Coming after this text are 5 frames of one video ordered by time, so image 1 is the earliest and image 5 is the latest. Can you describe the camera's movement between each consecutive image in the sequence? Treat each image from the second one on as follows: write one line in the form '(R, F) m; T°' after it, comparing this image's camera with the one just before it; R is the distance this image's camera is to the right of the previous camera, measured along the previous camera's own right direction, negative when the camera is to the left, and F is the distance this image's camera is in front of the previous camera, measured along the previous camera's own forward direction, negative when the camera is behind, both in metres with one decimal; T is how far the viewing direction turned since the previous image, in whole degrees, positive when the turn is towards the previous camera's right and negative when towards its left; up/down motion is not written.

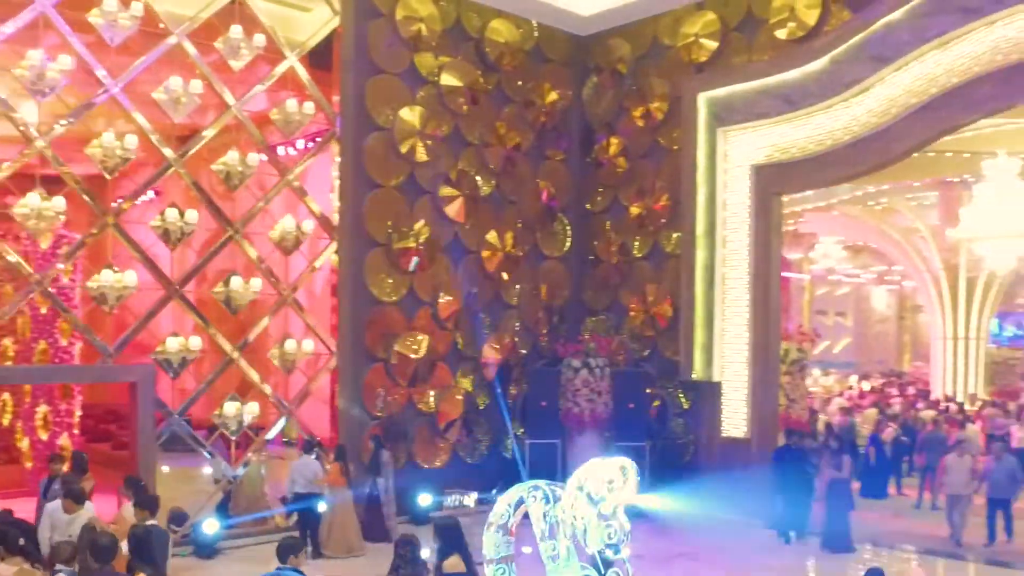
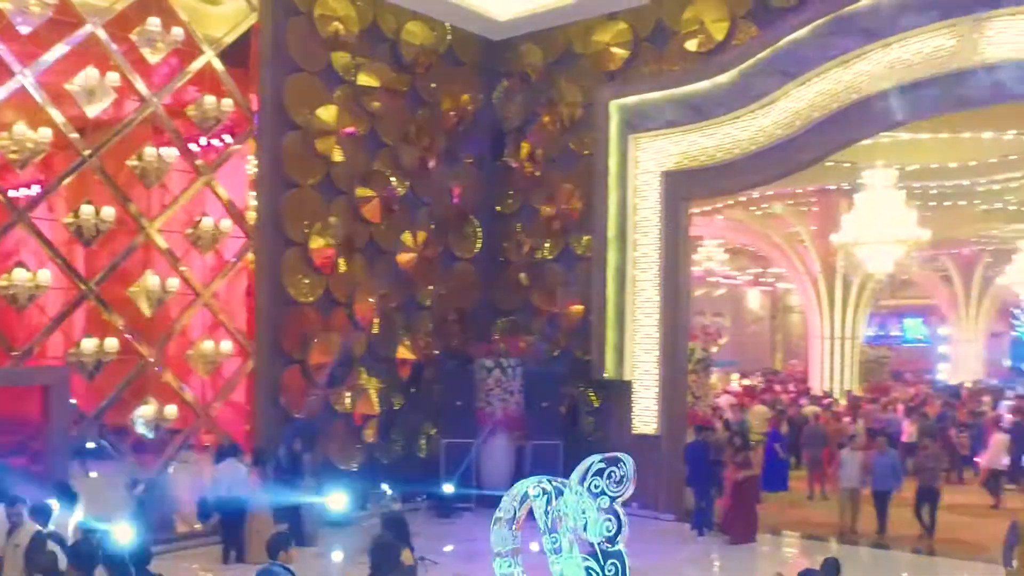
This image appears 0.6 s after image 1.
(-0.4, -0.1) m; +8°
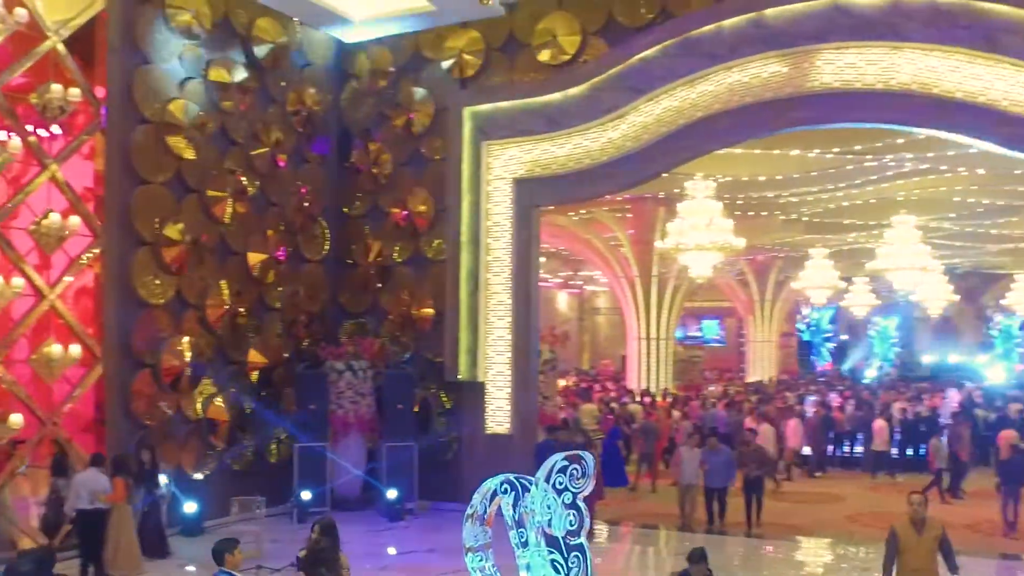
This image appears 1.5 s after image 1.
(-0.6, -0.1) m; +12°
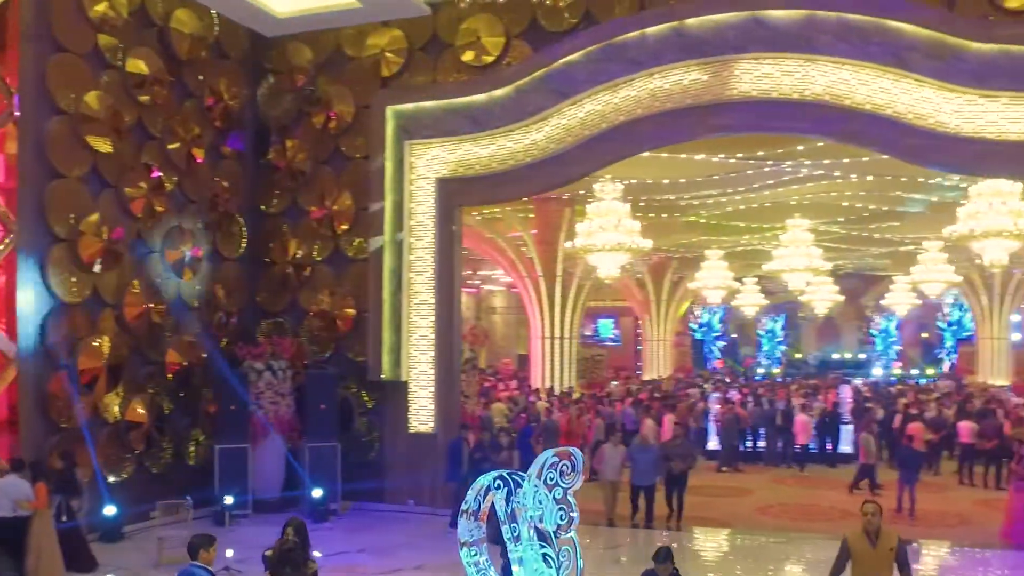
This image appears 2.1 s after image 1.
(-0.4, -0.1) m; +7°
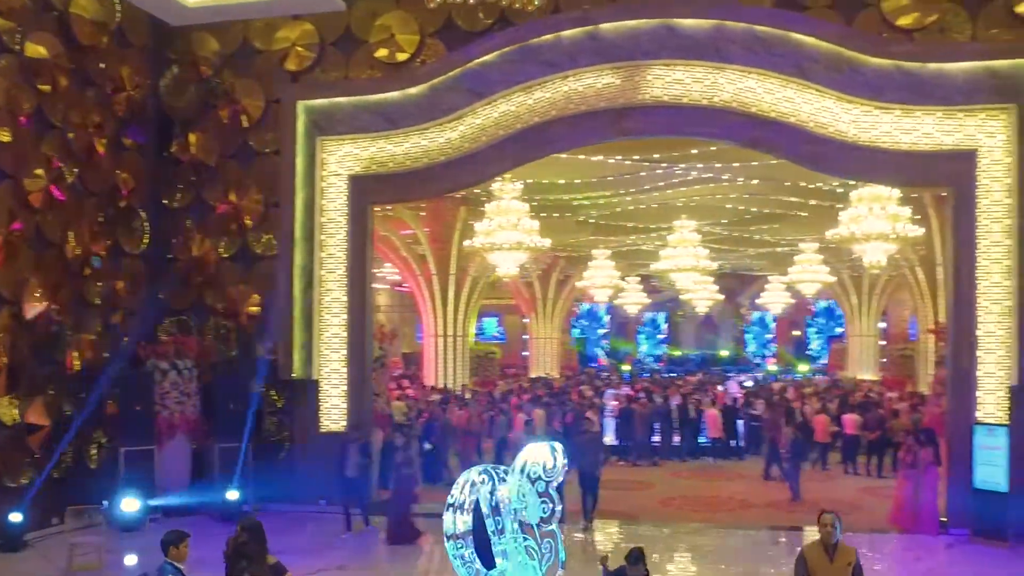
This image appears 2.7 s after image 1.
(-0.4, 0.0) m; +8°
